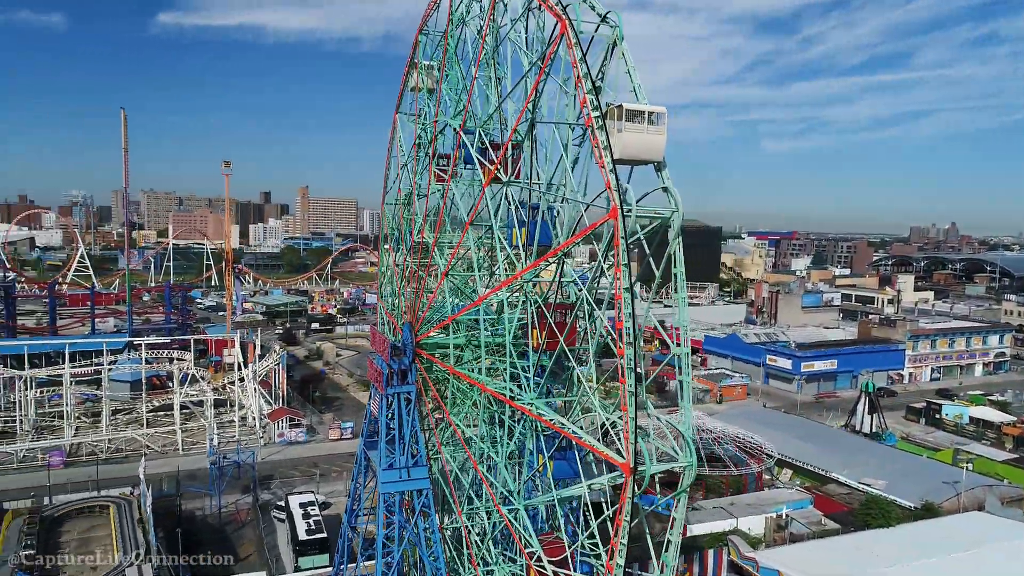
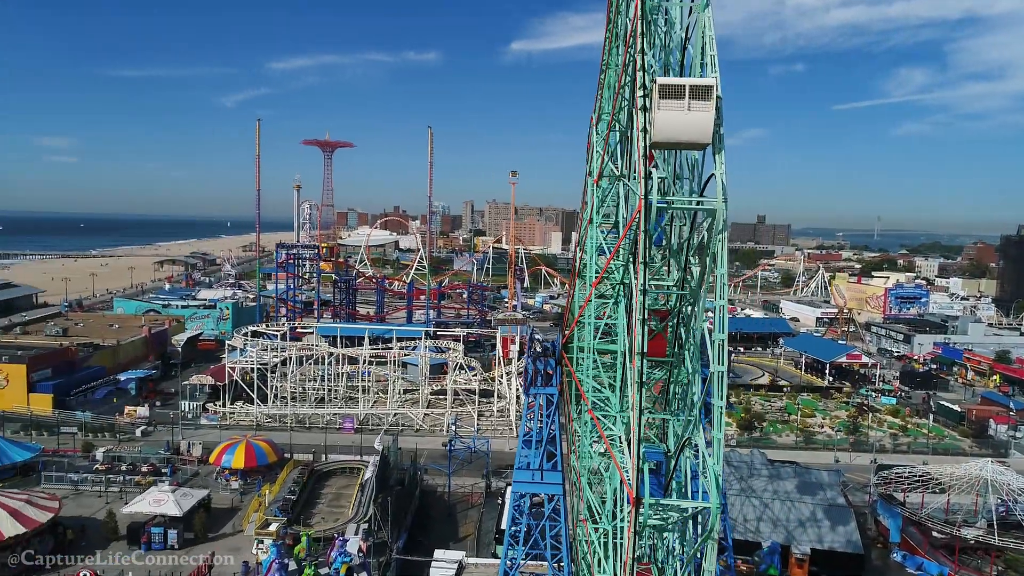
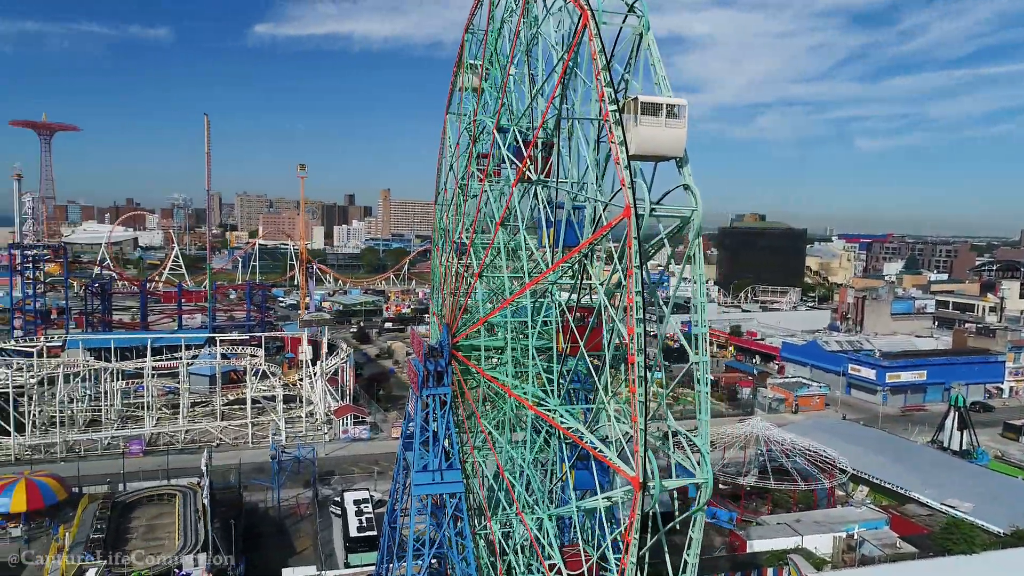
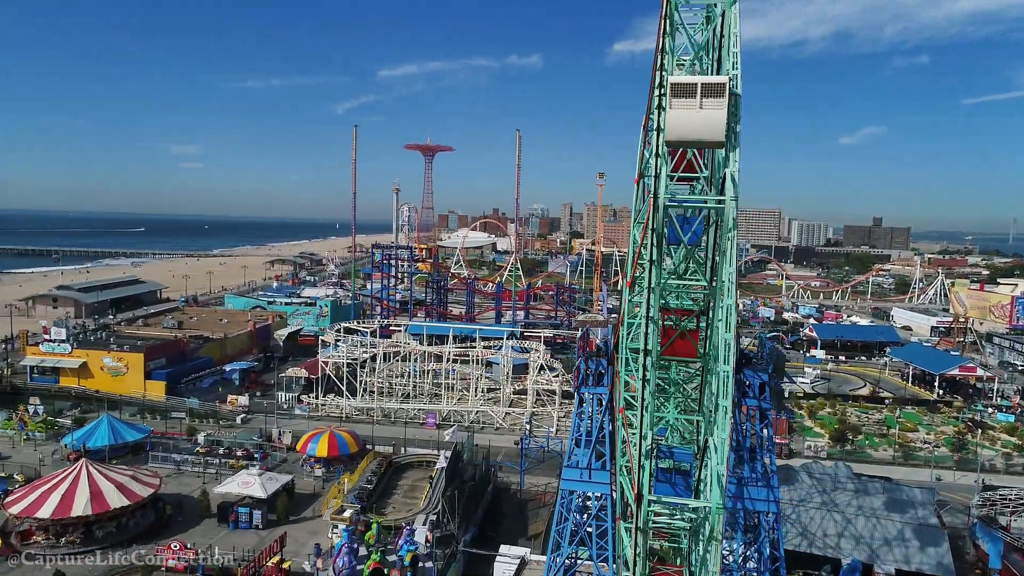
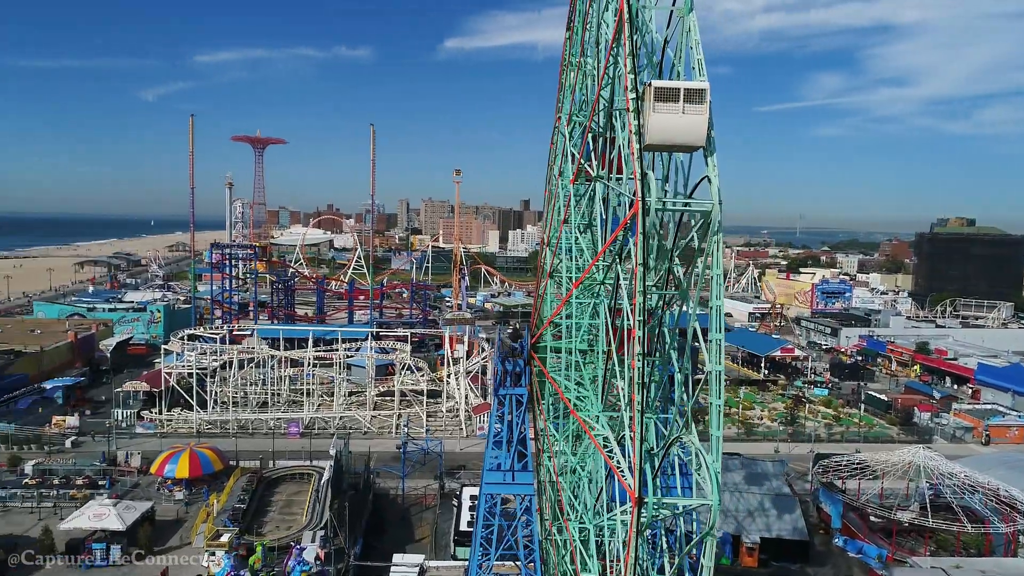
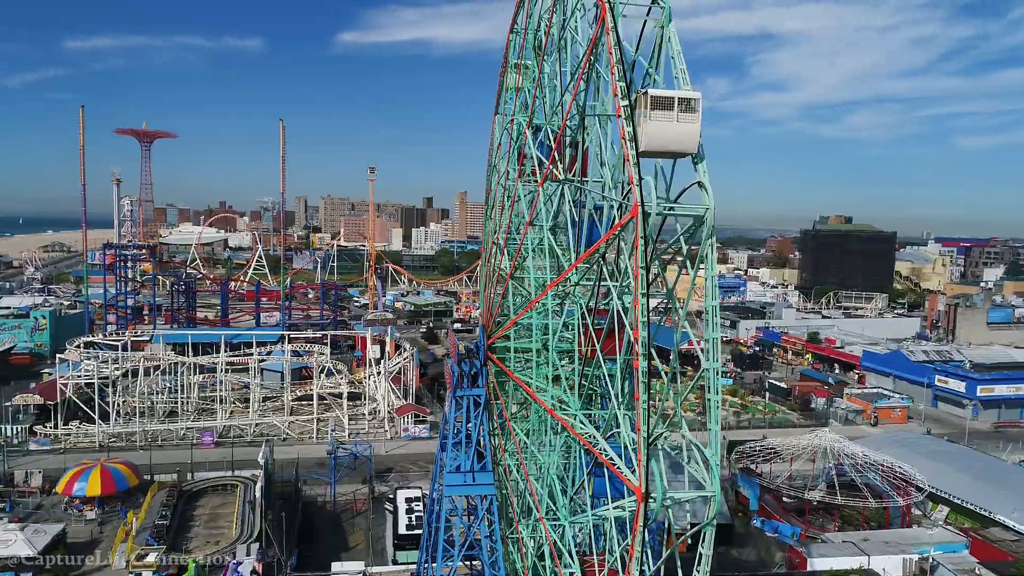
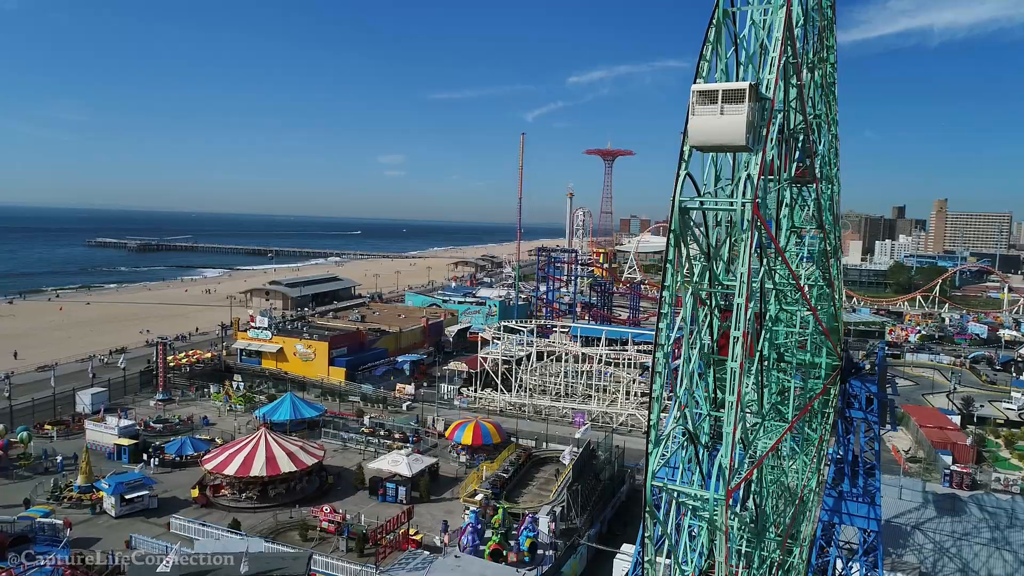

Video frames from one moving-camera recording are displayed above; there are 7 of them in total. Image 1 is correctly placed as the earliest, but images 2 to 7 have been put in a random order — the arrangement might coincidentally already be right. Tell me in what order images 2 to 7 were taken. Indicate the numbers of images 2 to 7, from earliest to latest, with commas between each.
3, 6, 5, 2, 4, 7
